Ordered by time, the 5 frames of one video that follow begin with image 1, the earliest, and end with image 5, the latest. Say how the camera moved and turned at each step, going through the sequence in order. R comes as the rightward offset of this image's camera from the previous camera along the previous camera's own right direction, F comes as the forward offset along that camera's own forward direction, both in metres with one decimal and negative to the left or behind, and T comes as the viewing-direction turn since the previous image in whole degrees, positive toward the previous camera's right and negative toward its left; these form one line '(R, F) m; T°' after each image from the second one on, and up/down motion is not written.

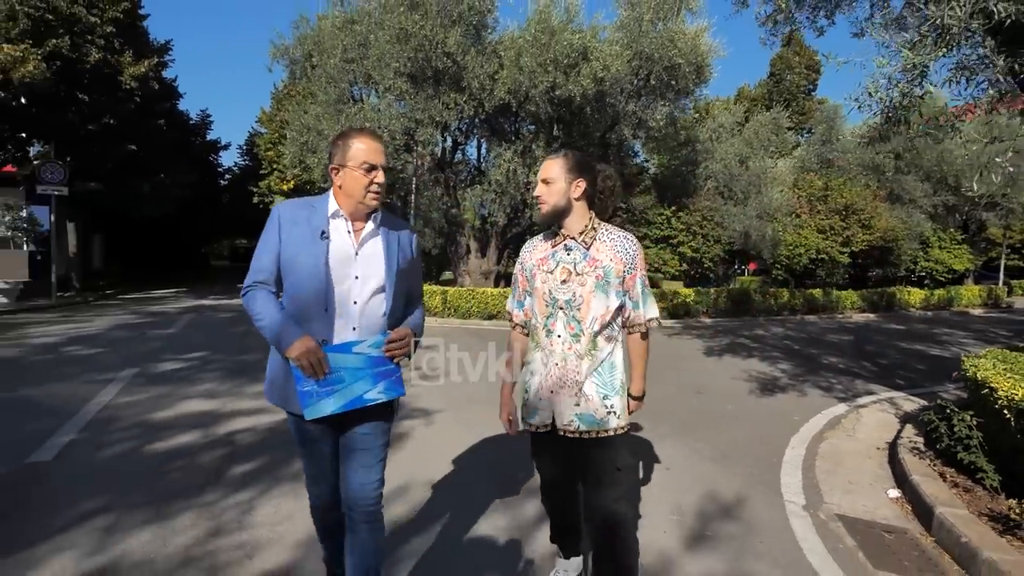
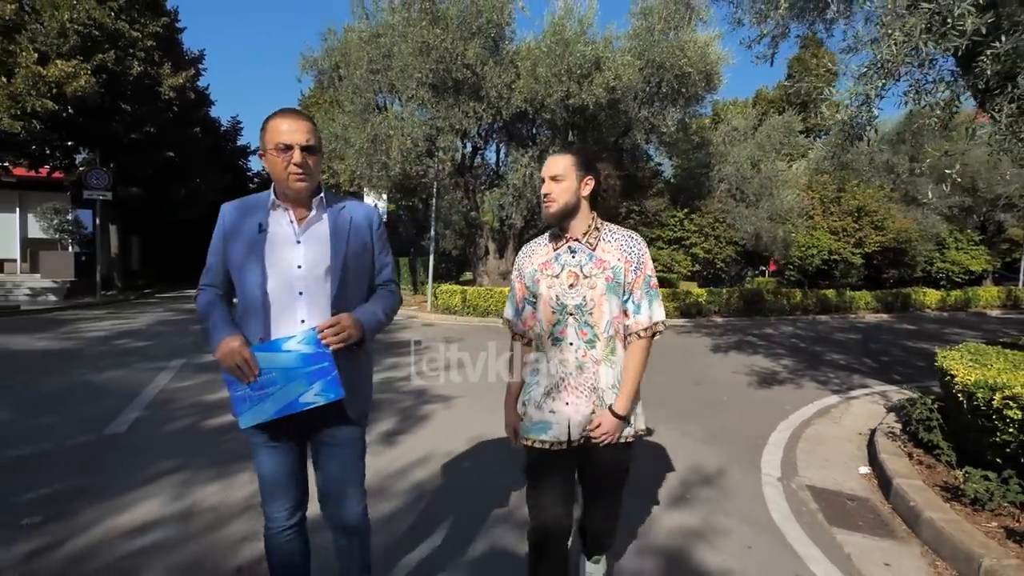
(+0.1, -0.6) m; -2°
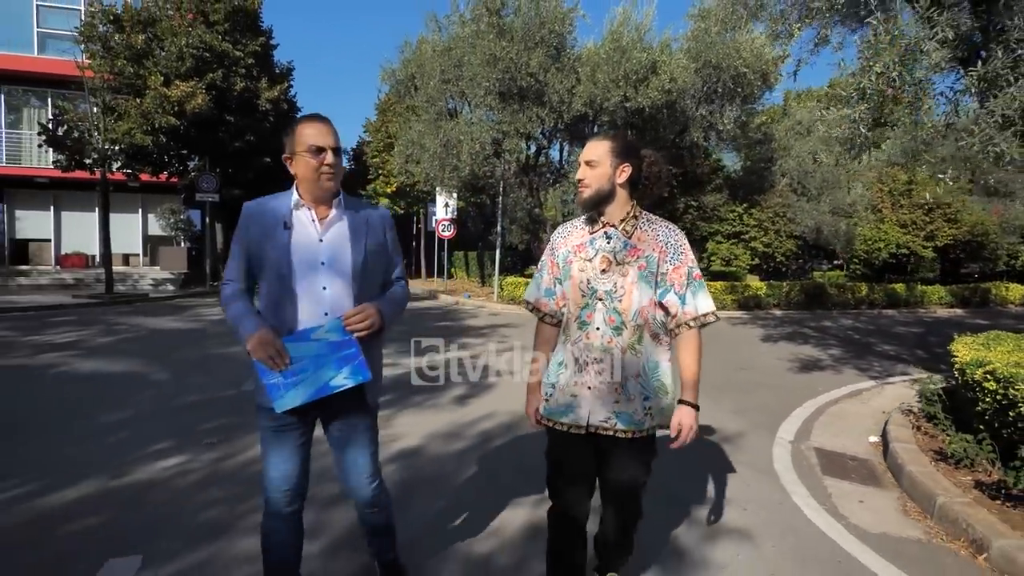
(+0.2, -1.1) m; -7°
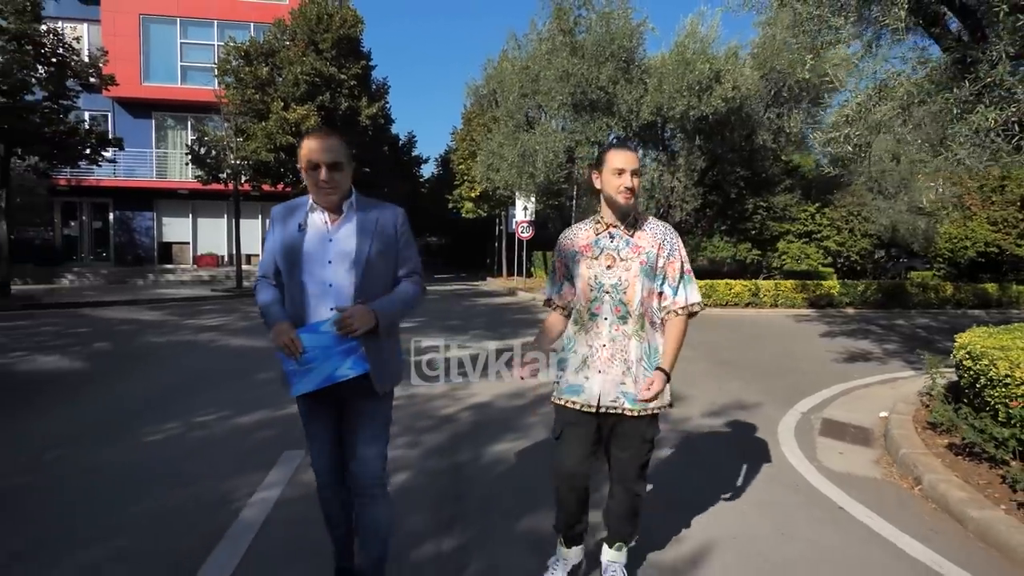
(+0.4, -1.4) m; -8°
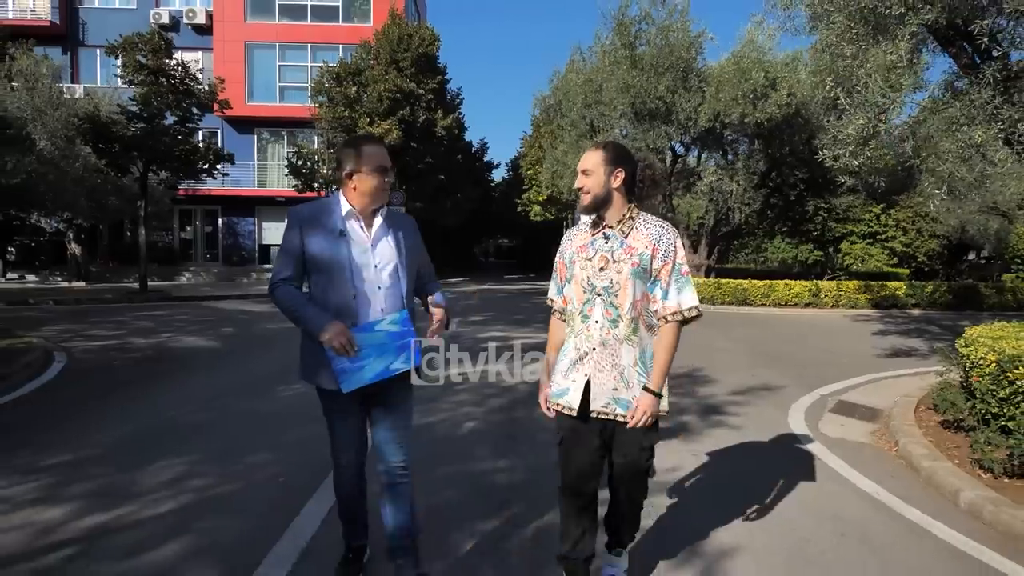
(+0.3, -1.3) m; -7°
